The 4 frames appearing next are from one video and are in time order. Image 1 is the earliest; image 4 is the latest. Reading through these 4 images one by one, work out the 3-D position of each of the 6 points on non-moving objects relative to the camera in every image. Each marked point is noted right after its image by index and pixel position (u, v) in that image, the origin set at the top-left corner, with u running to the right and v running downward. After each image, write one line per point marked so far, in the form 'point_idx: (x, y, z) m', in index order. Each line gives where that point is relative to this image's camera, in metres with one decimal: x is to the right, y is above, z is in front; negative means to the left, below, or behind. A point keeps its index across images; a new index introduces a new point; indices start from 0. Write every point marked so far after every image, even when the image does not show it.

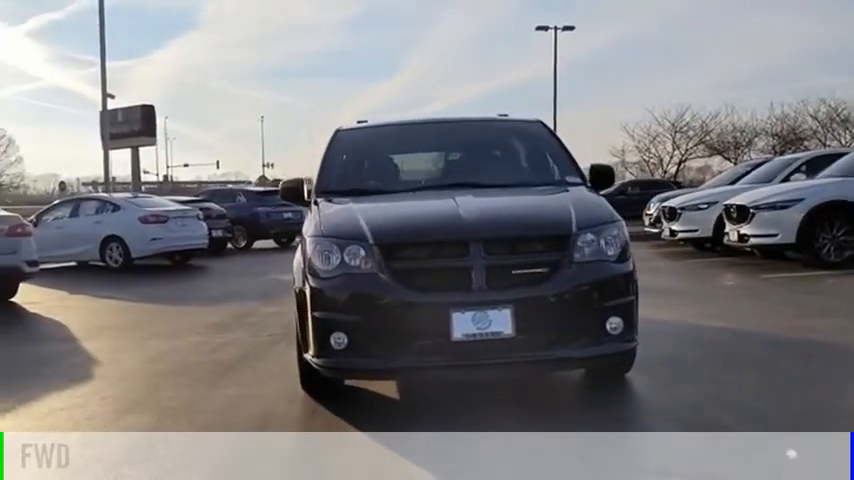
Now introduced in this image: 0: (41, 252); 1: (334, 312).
0: (-8.6, -0.3, +18.4) m
1: (-0.5, -0.4, +4.7) m
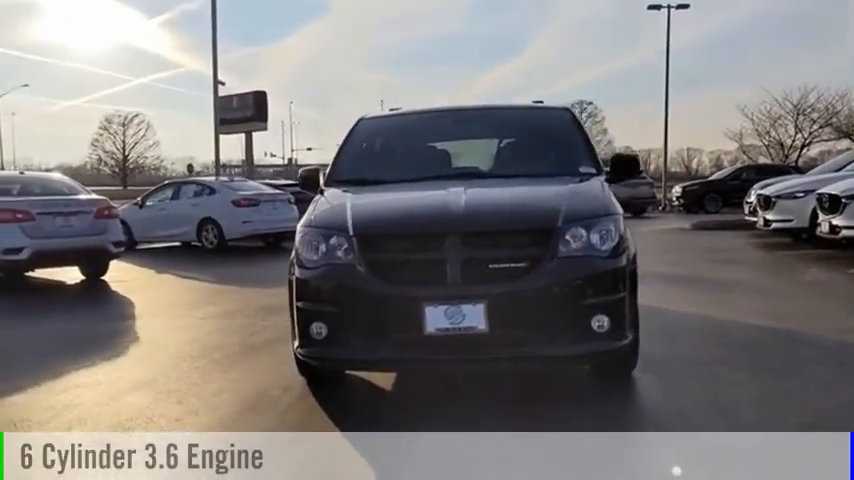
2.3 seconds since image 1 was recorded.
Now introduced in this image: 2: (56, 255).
0: (-6.6, +0.2, +19.5) m
1: (-0.6, -0.4, +4.7) m
2: (-5.4, -0.2, +12.0) m
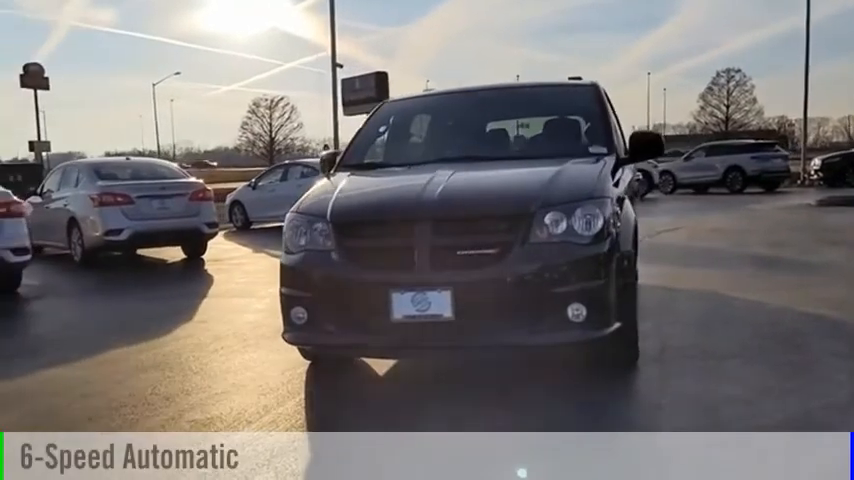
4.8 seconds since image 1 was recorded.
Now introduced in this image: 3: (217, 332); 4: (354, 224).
0: (-4.2, +0.7, +20.3) m
1: (-0.8, -0.3, +4.8) m
2: (-4.2, +0.1, +12.7) m
3: (-1.8, -0.8, +7.2) m
4: (-0.4, +0.1, +4.6) m
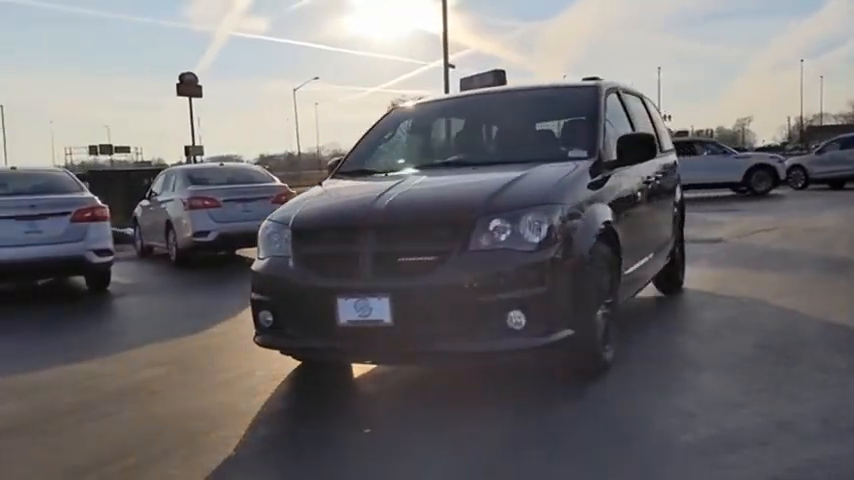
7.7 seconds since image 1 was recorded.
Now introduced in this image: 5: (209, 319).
0: (-1.8, +0.7, +20.9) m
1: (-1.0, -0.3, +5.0) m
2: (-3.0, +0.1, +13.4) m
3: (-1.6, -0.8, +7.6) m
4: (-0.7, +0.1, +4.8) m
5: (-2.3, -0.8, +8.7) m
